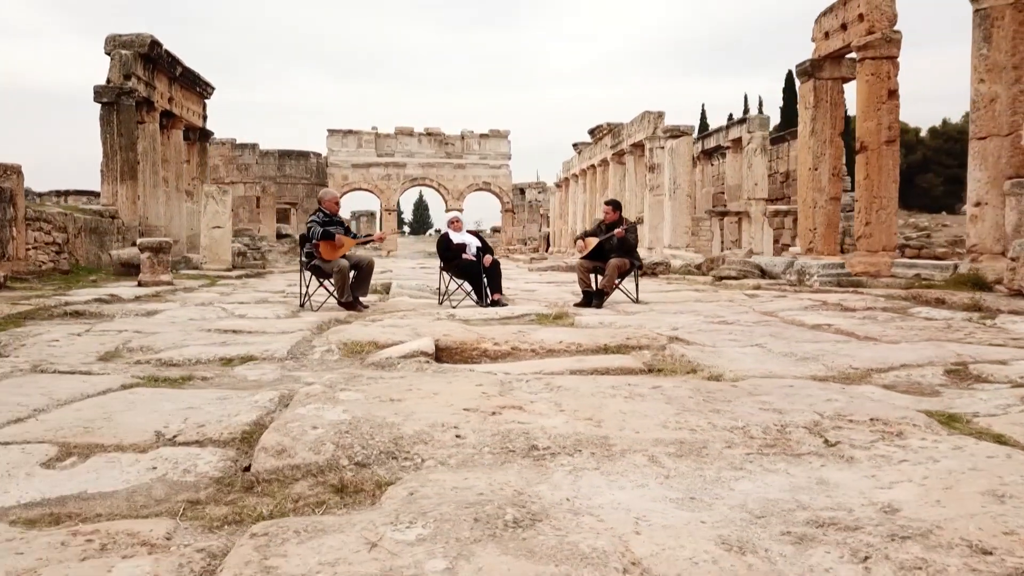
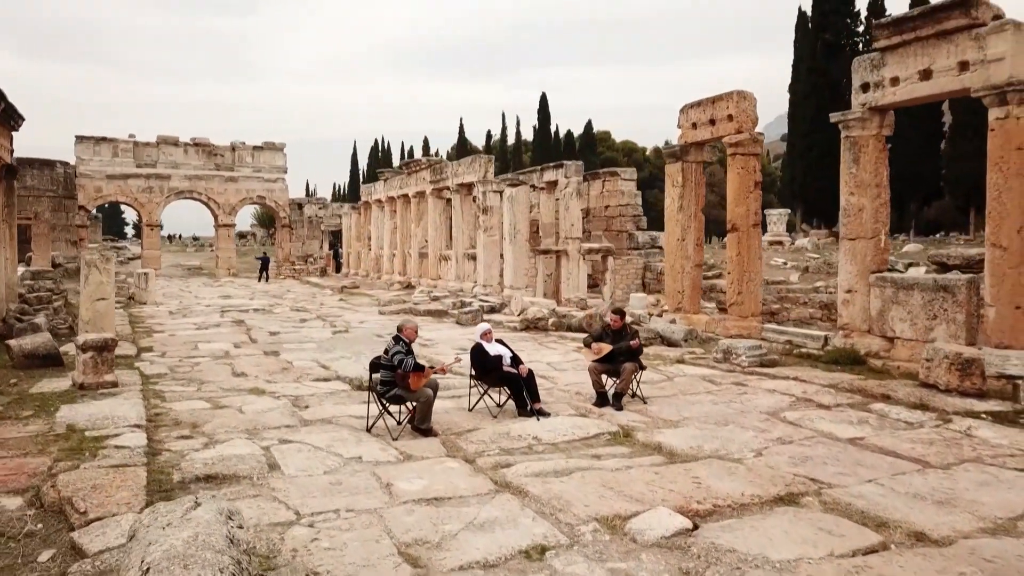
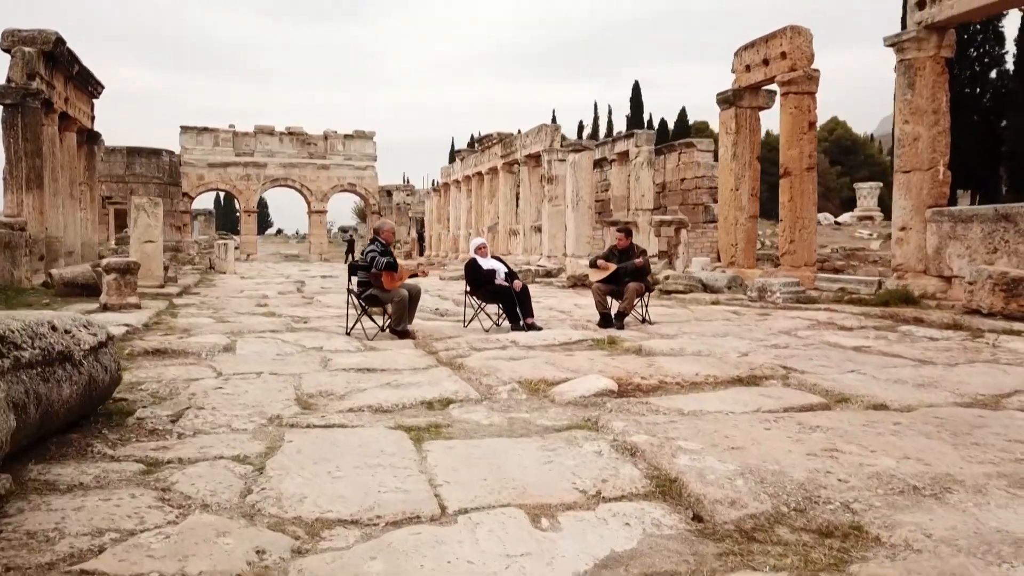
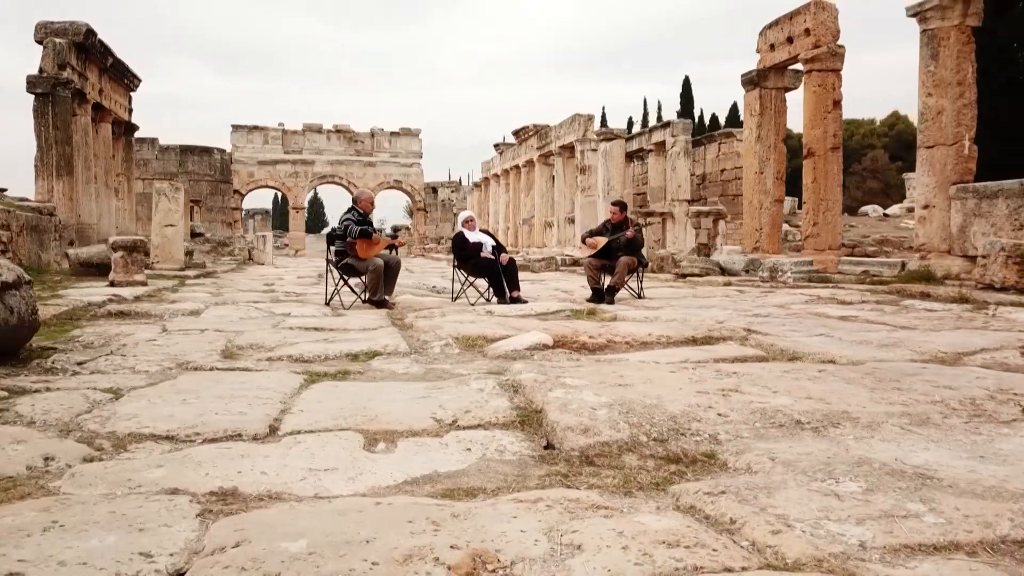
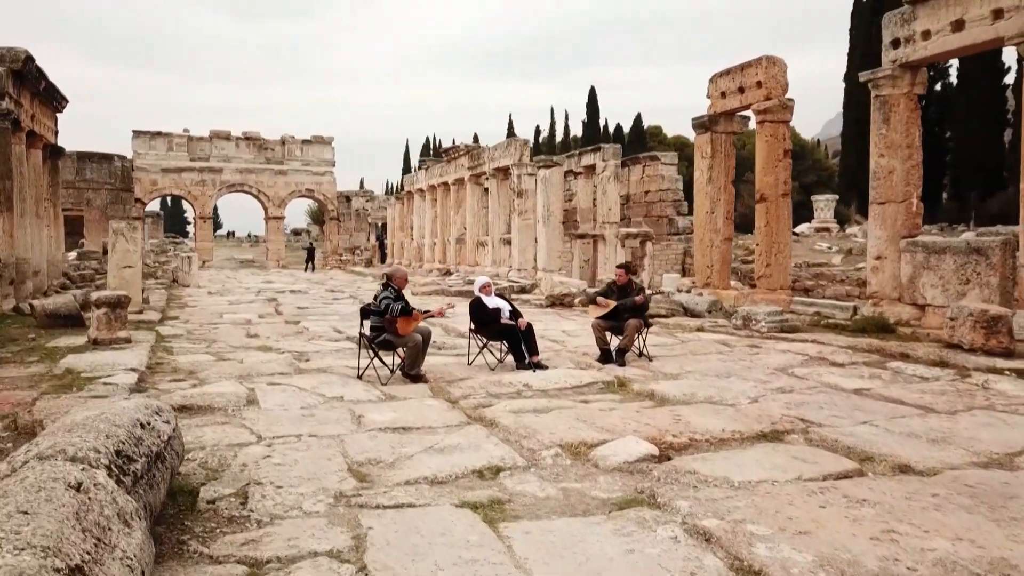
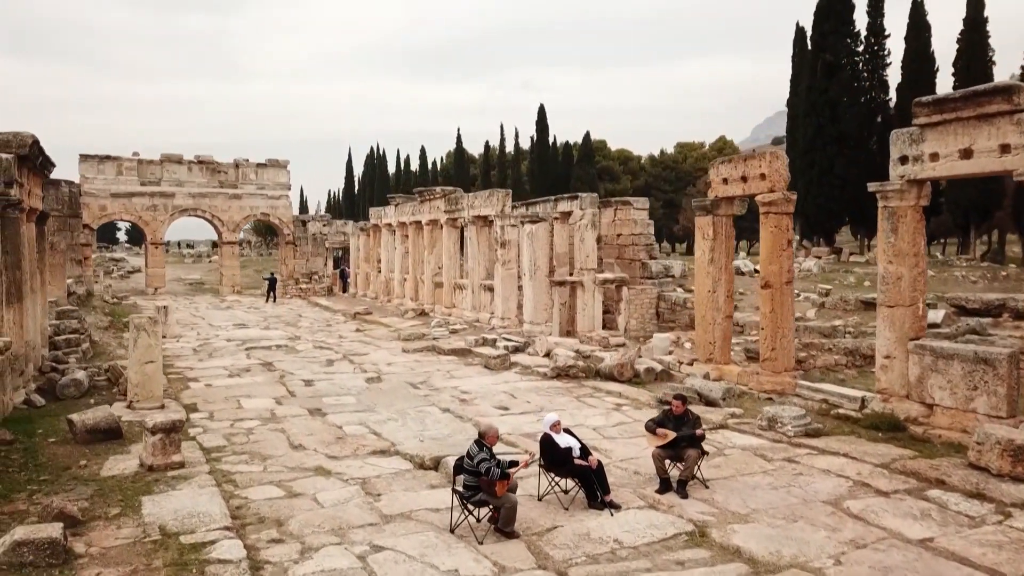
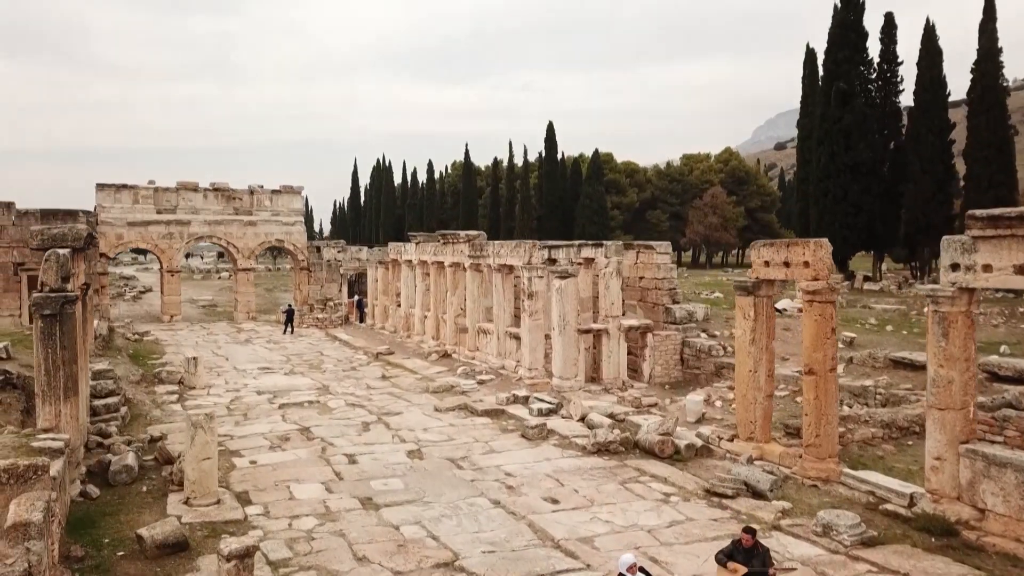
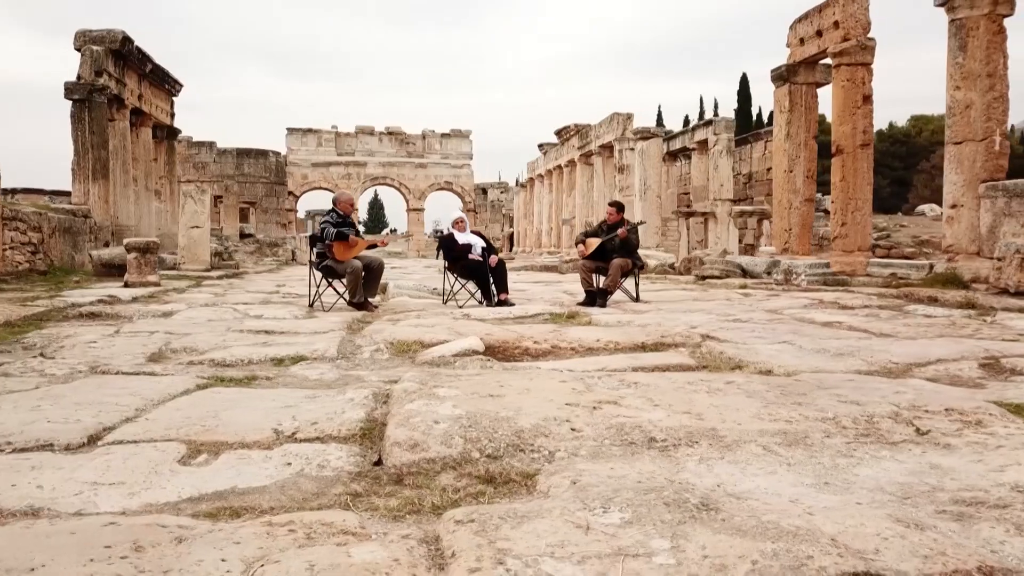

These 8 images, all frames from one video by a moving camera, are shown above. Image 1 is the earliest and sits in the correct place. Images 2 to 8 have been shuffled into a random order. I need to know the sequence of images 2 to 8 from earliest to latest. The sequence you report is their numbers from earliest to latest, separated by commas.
8, 4, 3, 5, 2, 6, 7
